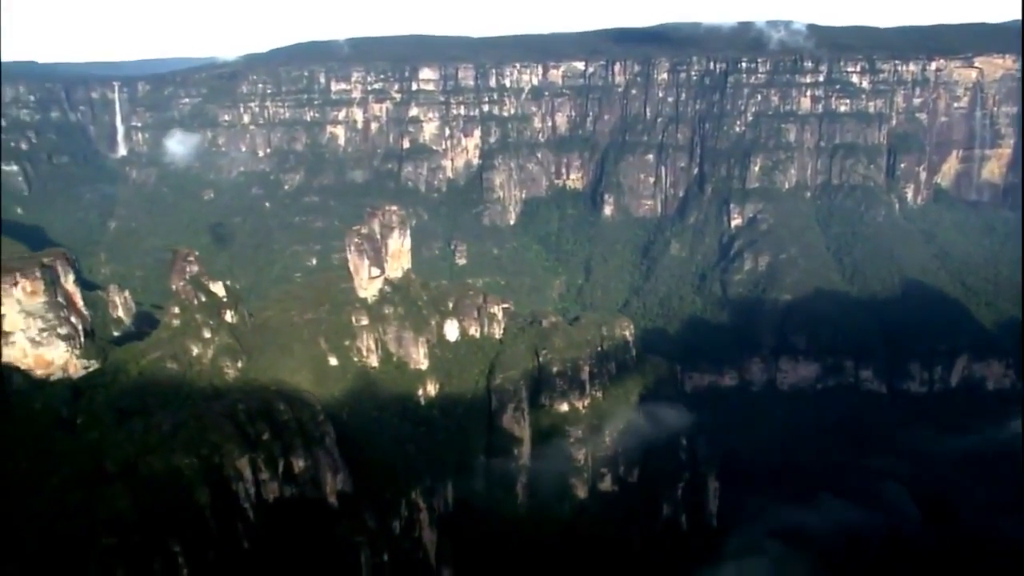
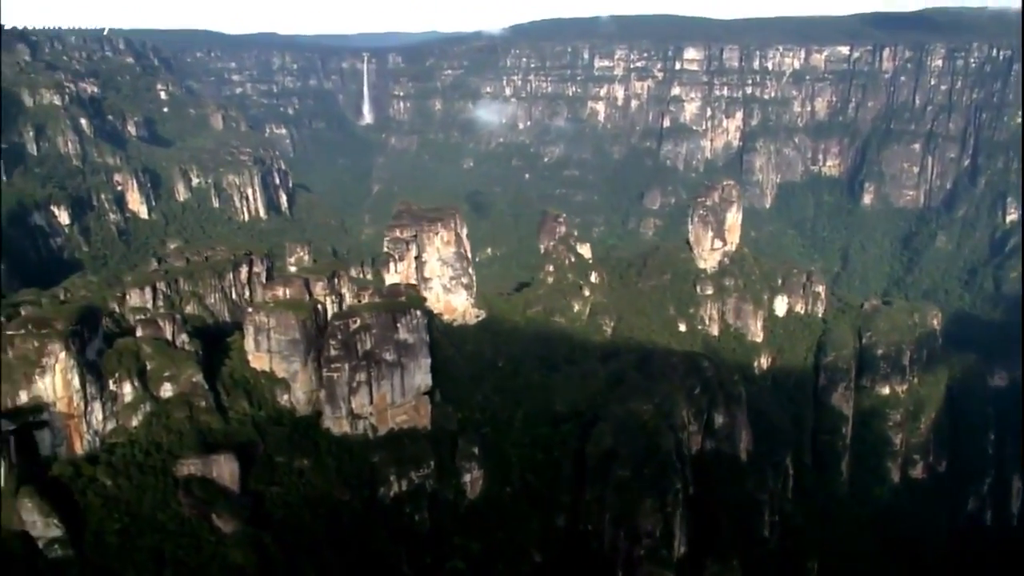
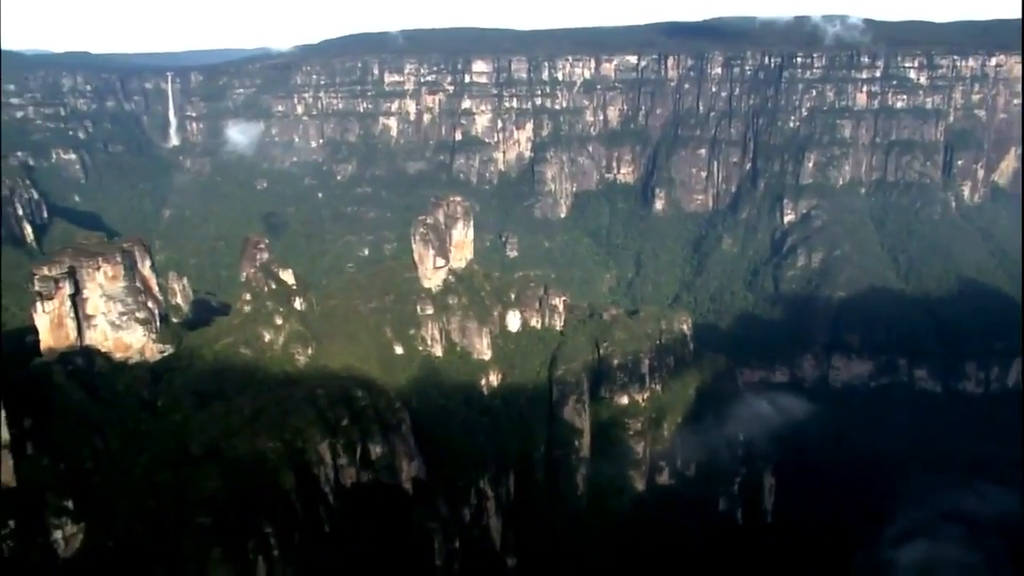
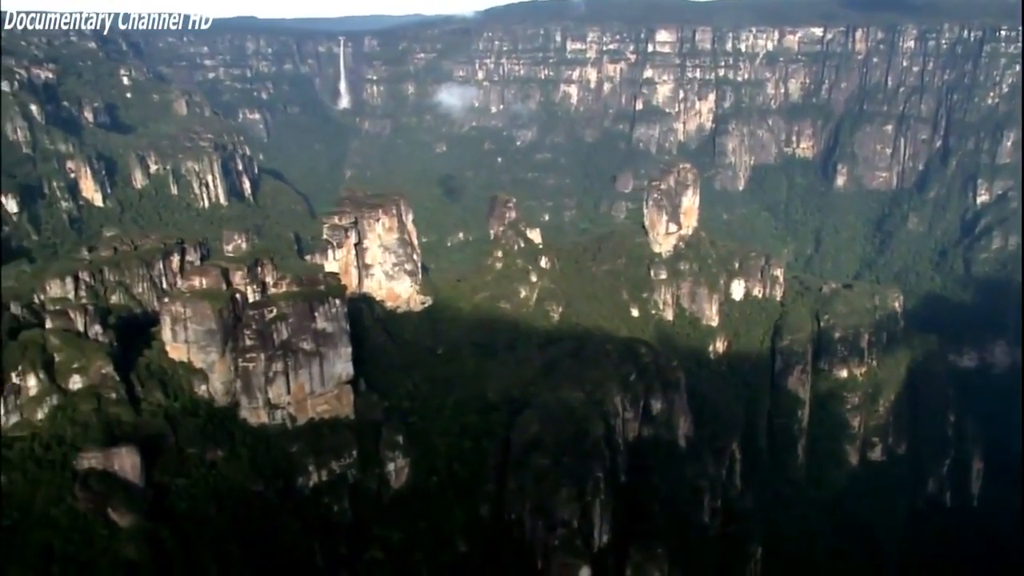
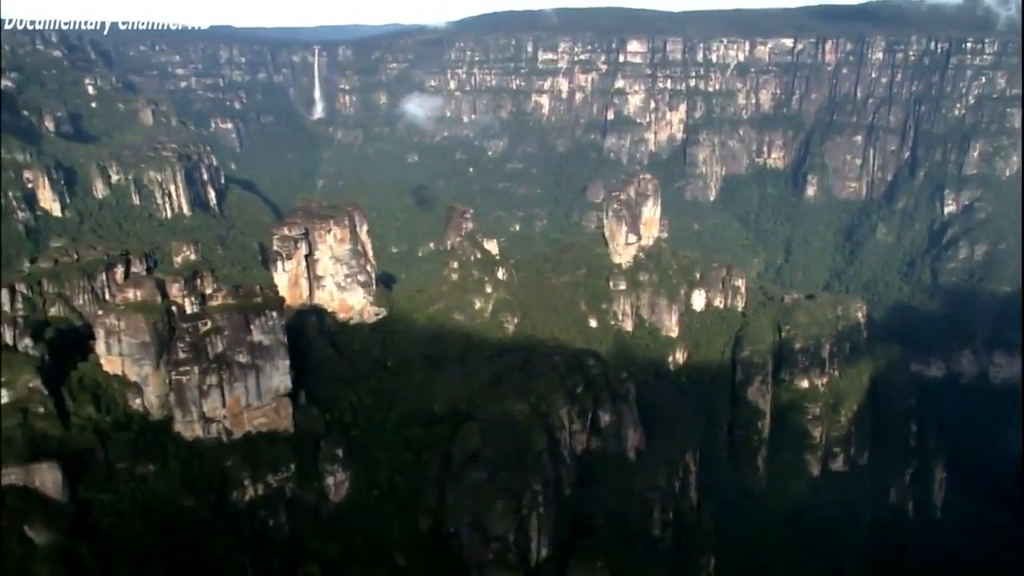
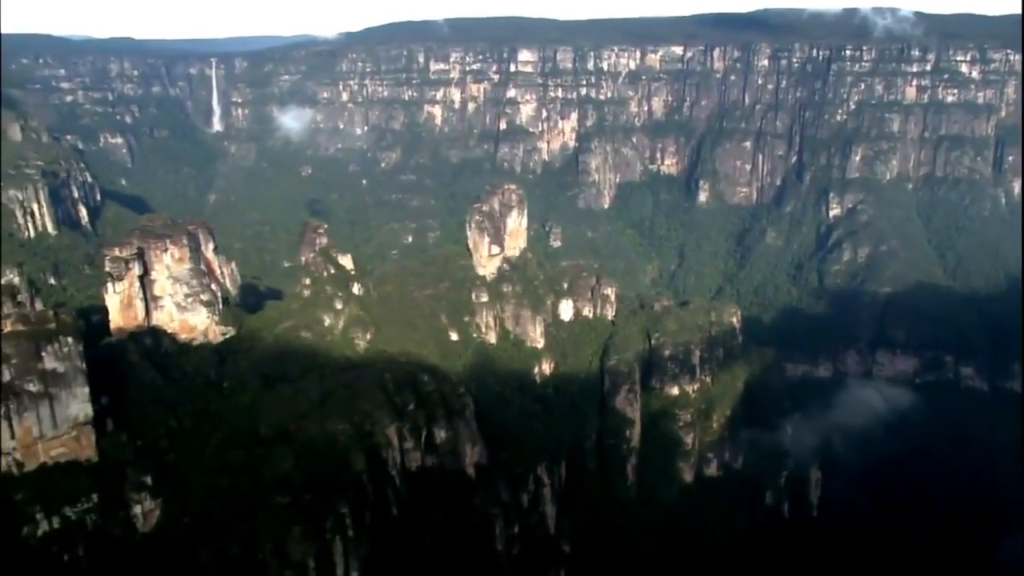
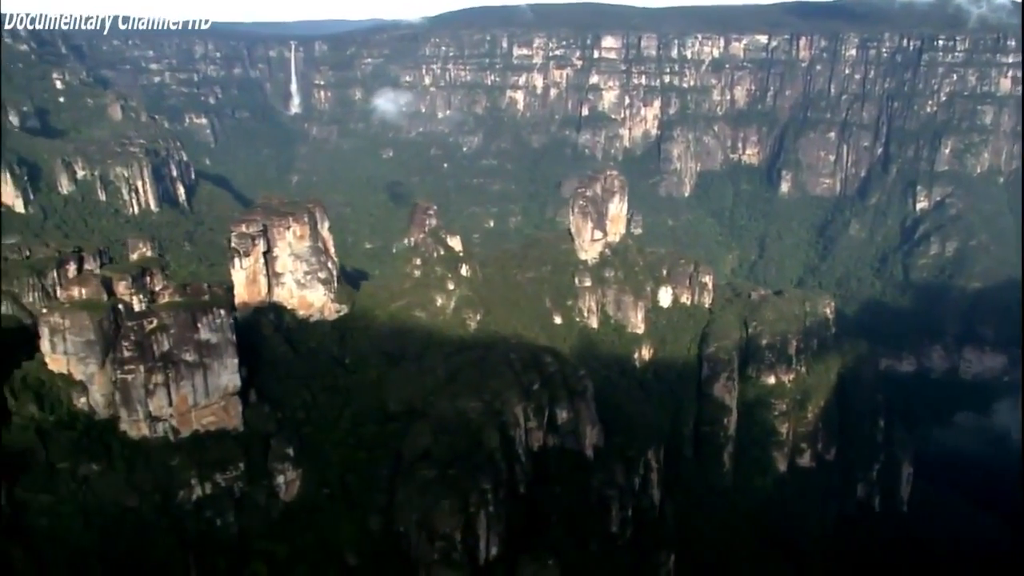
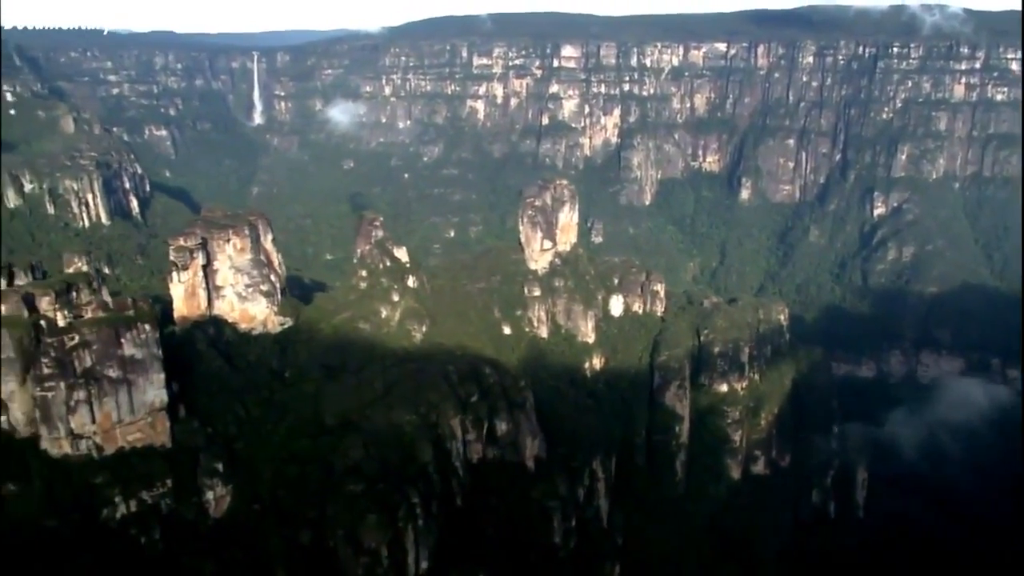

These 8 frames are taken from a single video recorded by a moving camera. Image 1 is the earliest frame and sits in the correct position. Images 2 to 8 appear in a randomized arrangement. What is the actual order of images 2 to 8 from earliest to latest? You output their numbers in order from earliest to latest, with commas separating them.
3, 6, 8, 7, 5, 4, 2
